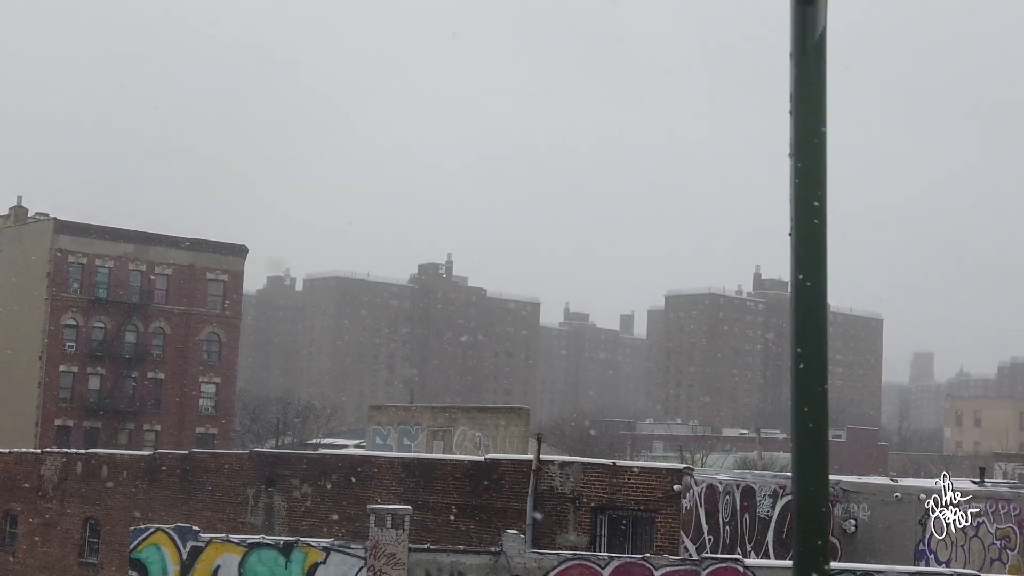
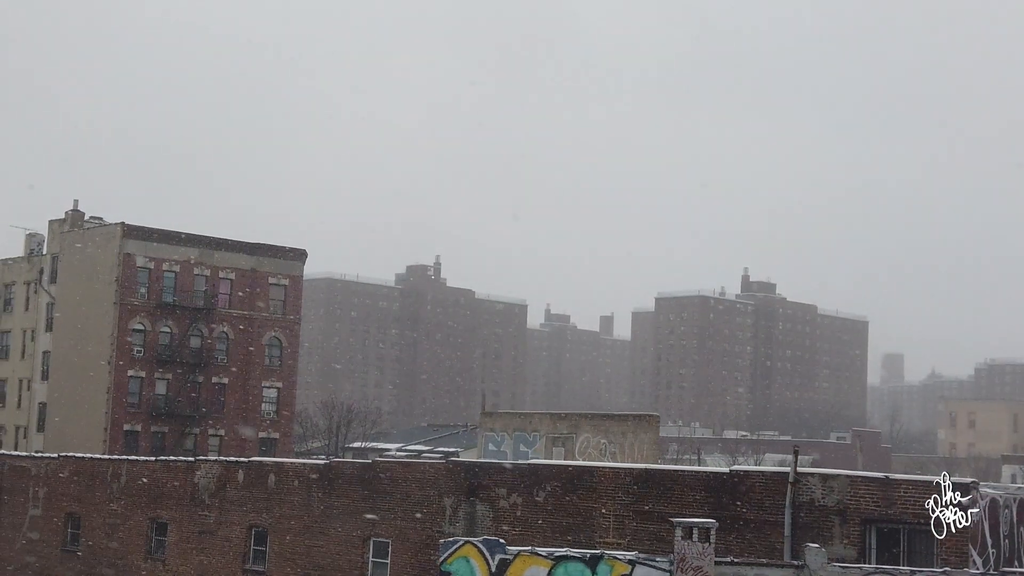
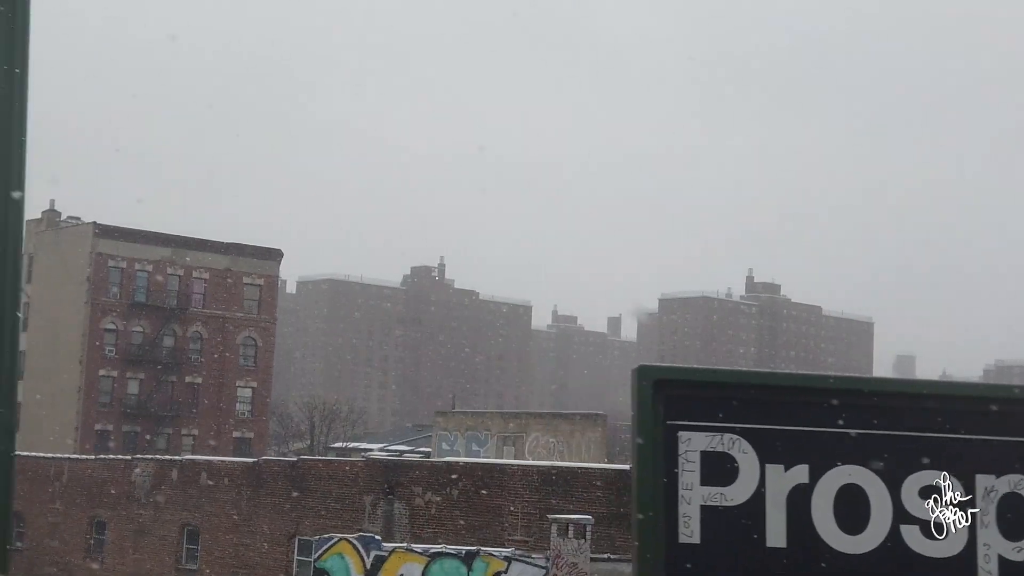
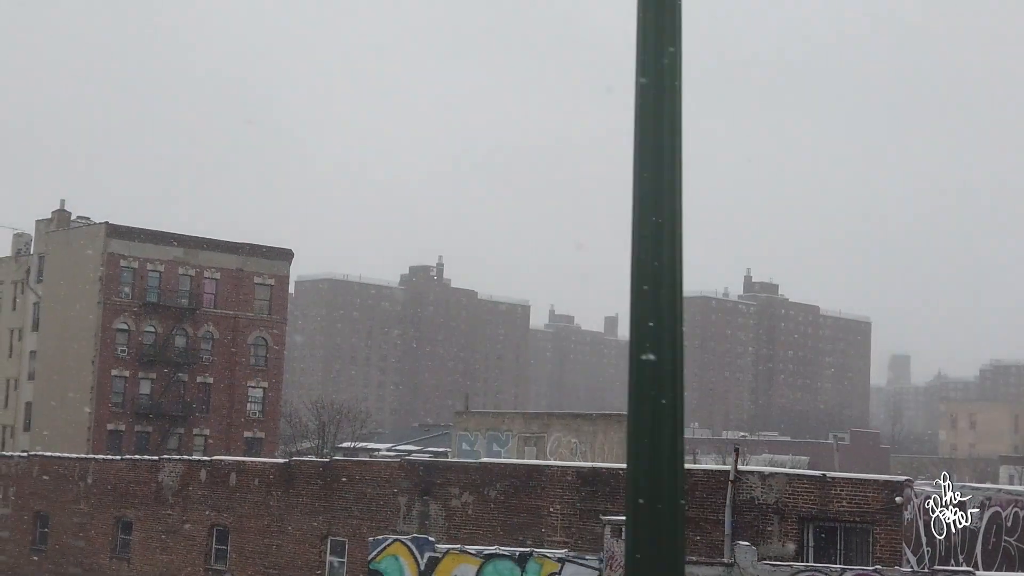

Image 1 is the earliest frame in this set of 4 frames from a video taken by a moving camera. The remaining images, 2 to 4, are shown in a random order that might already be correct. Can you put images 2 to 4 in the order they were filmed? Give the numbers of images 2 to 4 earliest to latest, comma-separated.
3, 4, 2
